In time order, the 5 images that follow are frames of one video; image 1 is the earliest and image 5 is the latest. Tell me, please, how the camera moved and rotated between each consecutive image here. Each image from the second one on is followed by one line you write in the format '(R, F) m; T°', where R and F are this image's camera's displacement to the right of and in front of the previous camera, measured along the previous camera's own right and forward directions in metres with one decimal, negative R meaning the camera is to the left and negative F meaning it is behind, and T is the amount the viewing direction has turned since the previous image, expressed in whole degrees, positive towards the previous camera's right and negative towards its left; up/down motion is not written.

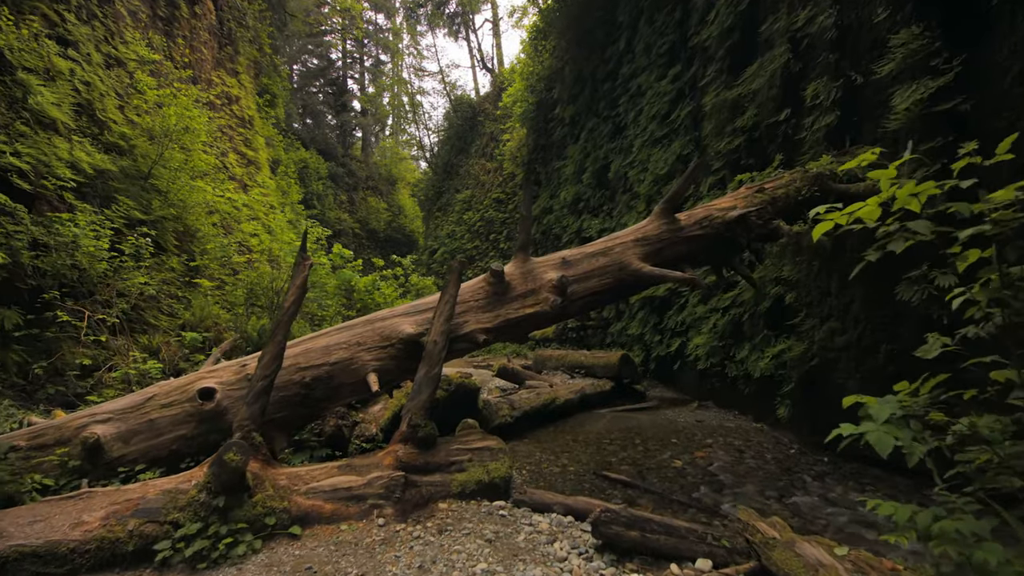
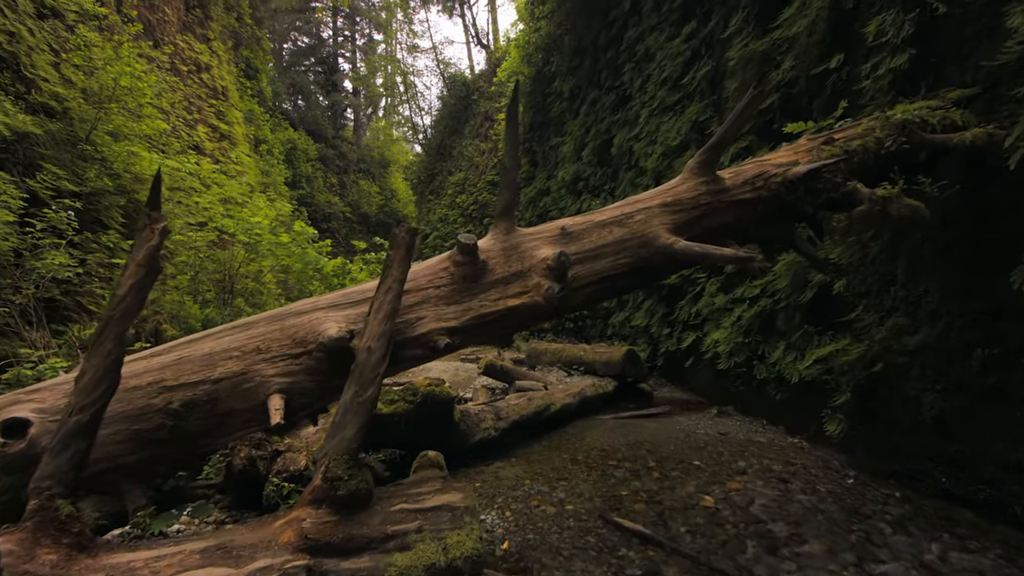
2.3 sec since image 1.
(+0.1, +1.1) m; 0°
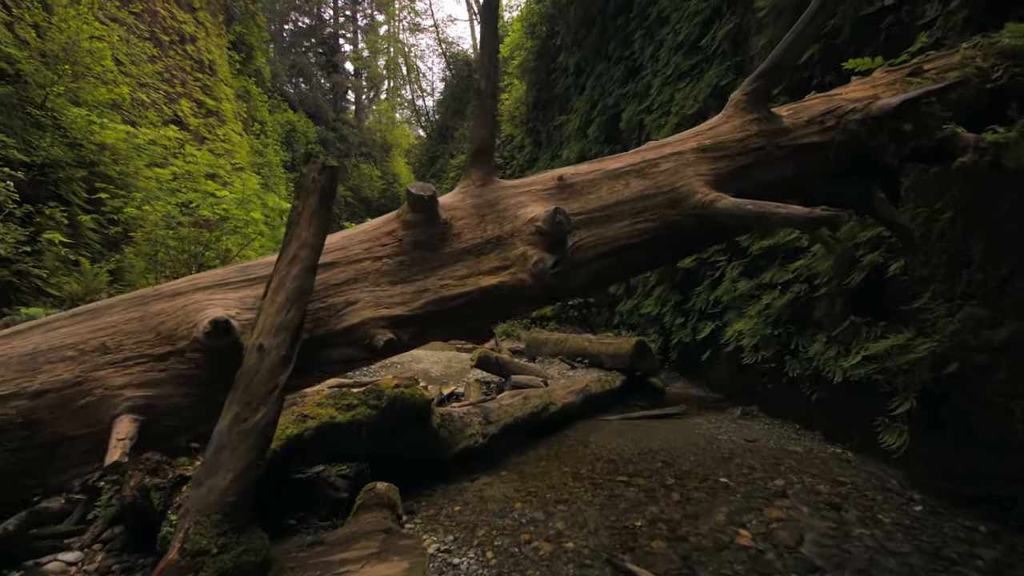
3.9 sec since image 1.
(+0.1, +0.8) m; -1°
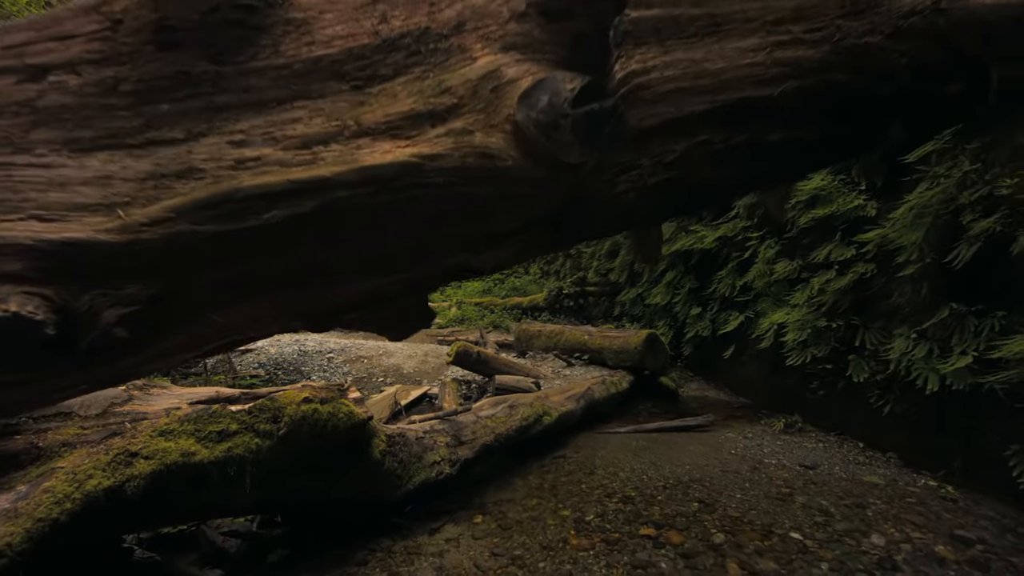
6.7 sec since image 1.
(+0.1, +1.1) m; +1°
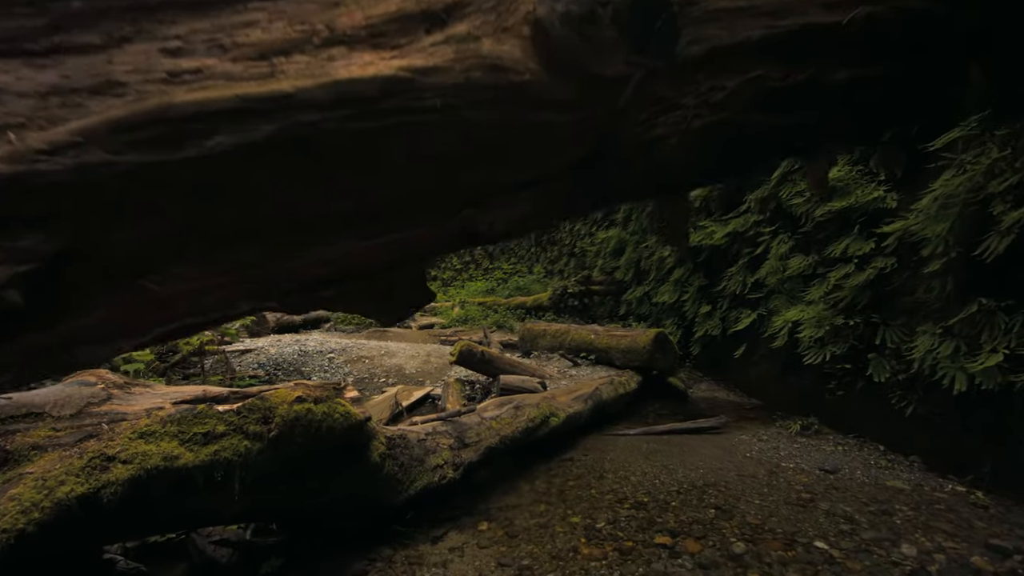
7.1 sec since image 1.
(0.0, +0.1) m; 0°
